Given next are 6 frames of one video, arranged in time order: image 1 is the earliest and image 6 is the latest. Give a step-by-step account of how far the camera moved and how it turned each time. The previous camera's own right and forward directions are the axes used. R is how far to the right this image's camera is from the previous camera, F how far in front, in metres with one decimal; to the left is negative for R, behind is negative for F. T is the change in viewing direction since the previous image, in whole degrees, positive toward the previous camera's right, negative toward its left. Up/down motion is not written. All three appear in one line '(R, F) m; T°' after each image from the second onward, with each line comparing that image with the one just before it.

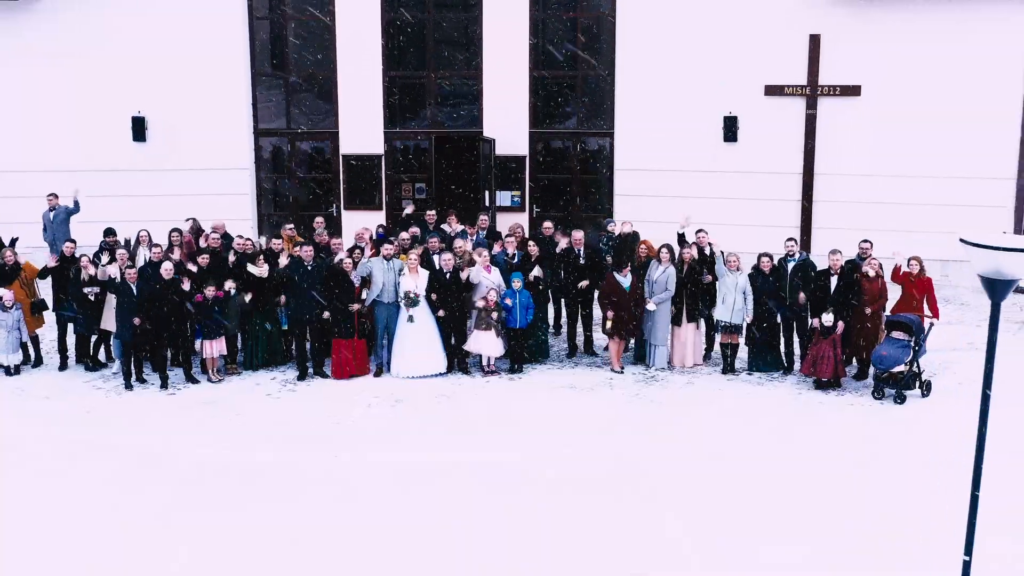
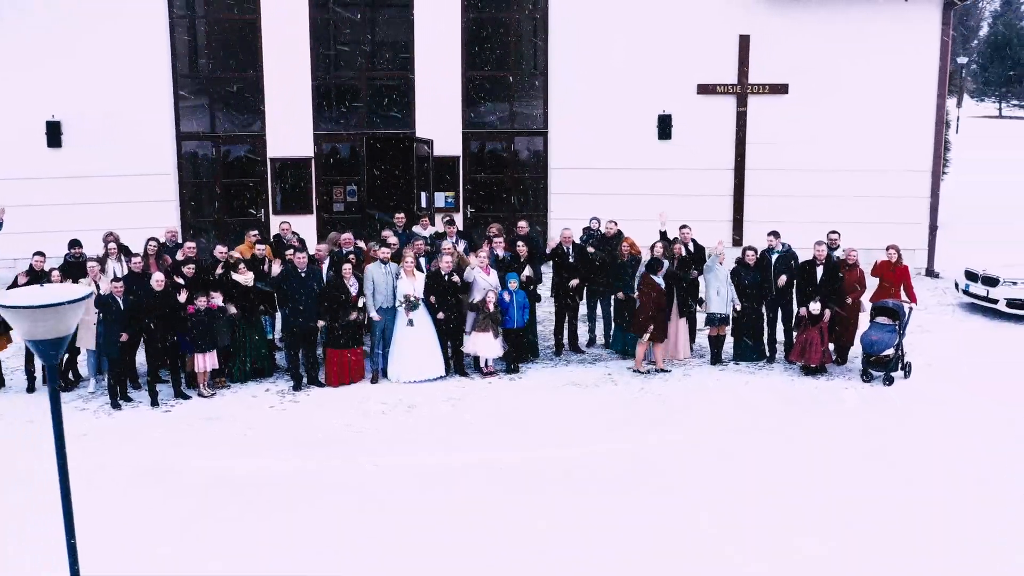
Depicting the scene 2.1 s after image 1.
(-1.4, +0.2) m; +8°
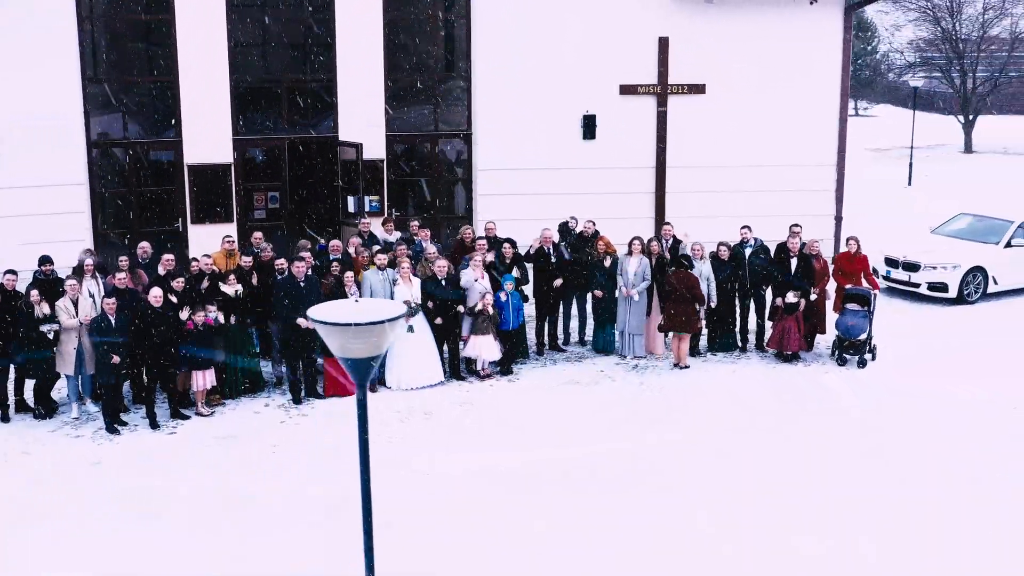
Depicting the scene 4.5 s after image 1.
(-1.6, +0.1) m; +9°
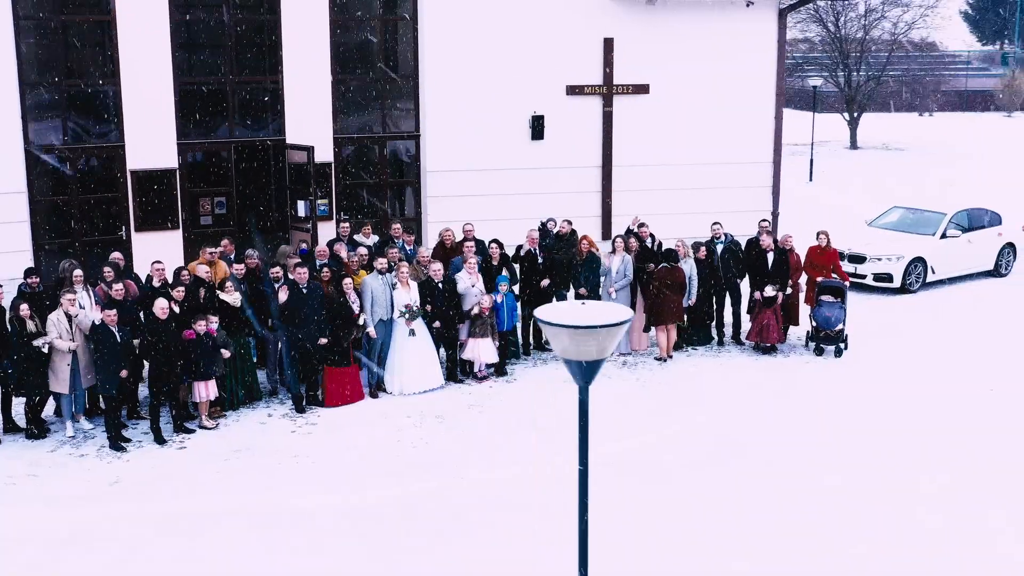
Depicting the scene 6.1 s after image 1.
(-1.1, 0.0) m; +6°
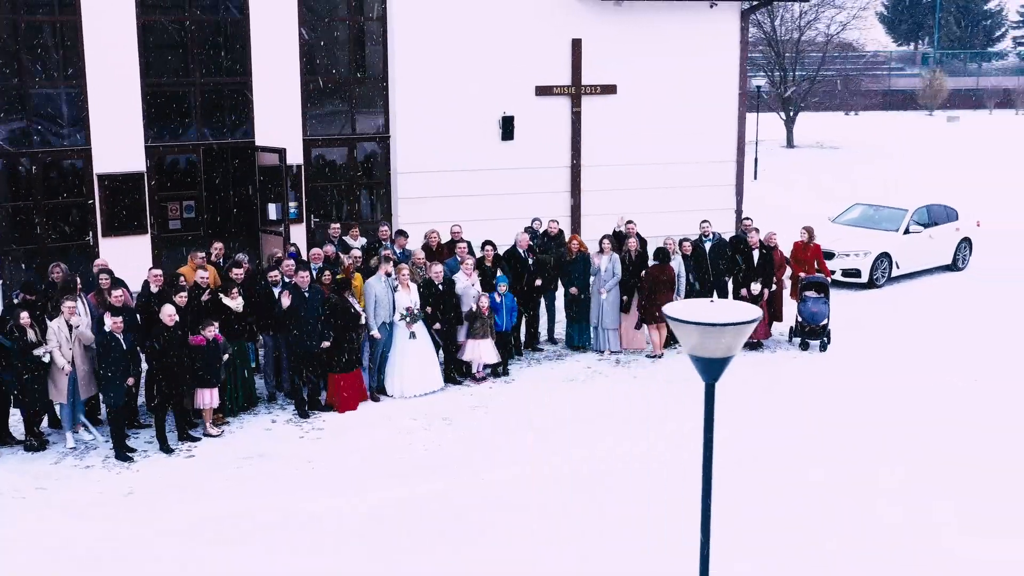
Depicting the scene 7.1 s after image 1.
(-0.6, 0.0) m; +3°
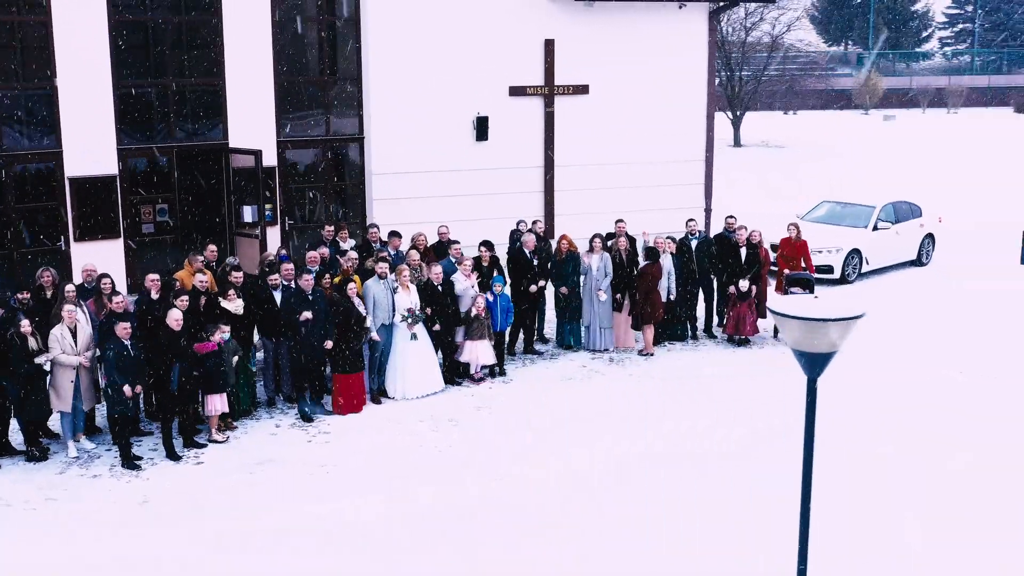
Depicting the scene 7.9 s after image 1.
(-0.5, 0.0) m; +3°
